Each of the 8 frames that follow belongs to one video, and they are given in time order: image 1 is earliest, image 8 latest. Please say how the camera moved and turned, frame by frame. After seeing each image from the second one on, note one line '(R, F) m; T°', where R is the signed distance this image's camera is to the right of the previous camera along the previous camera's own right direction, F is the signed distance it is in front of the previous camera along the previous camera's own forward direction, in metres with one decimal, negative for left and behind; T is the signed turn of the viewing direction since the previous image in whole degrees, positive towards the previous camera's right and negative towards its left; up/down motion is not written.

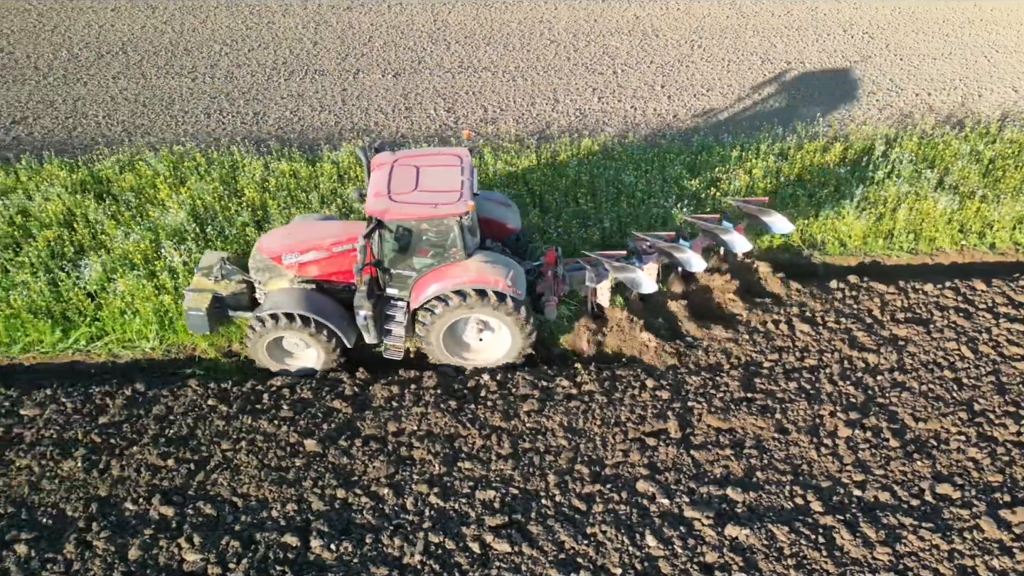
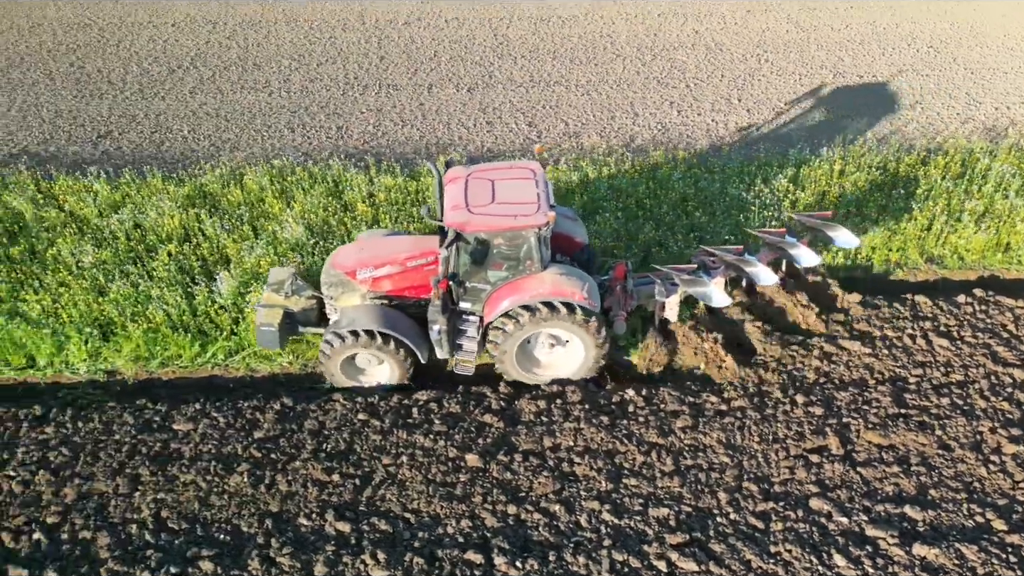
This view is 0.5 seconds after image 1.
(-1.3, 0.0) m; 0°
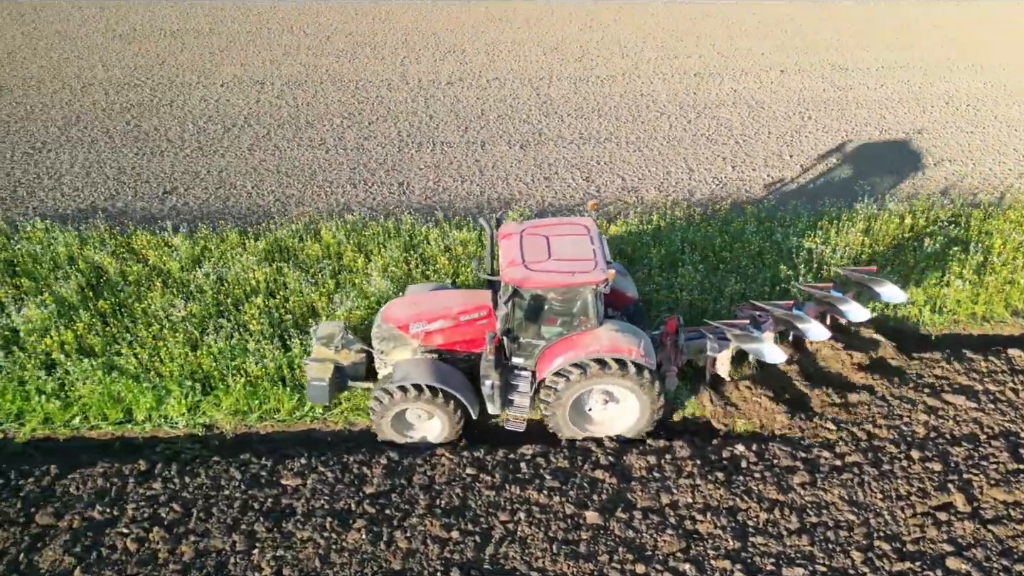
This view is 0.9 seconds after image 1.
(-1.0, 0.0) m; 0°
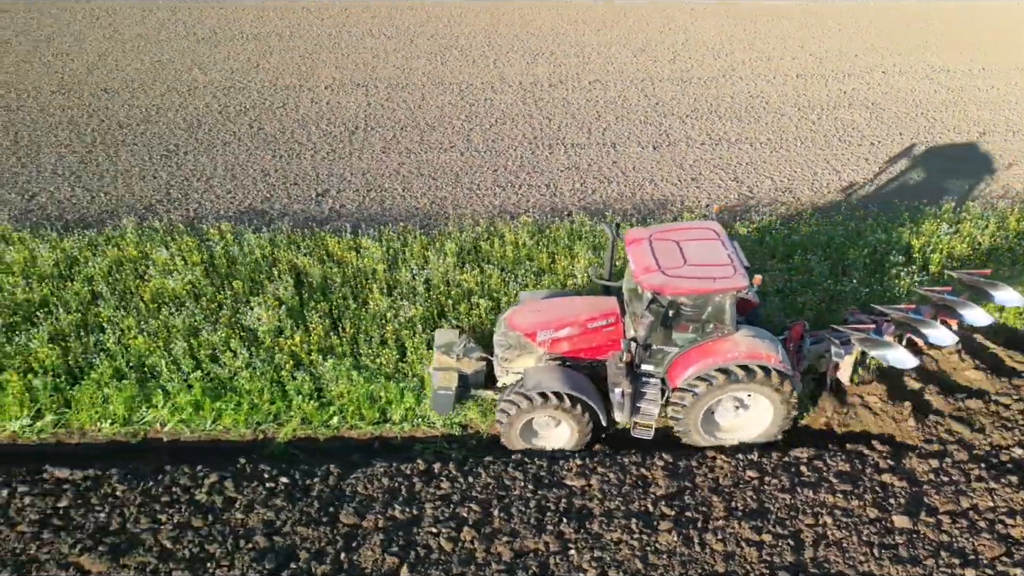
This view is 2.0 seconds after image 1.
(-2.4, 0.0) m; -1°
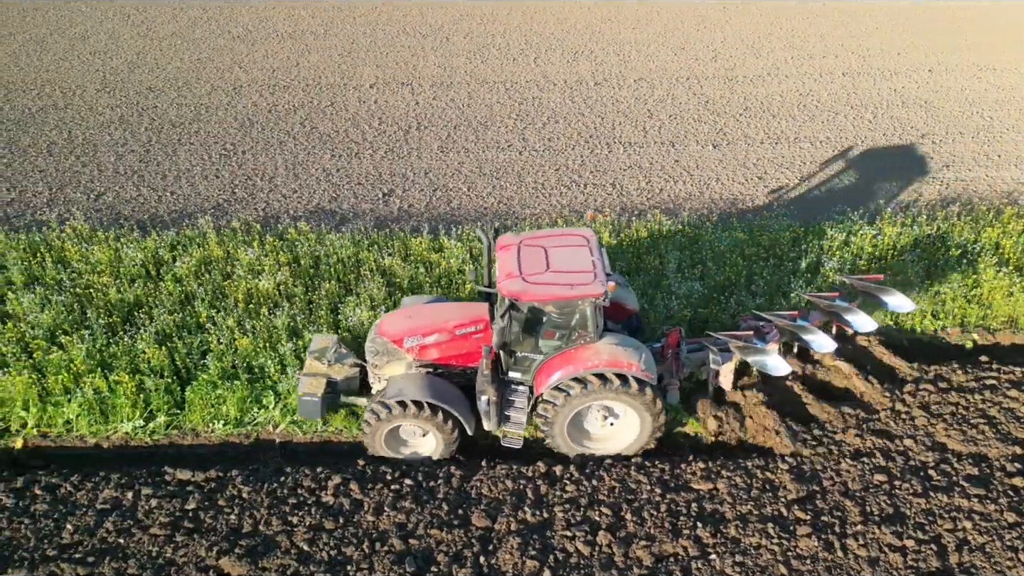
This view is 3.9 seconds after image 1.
(-1.1, +0.1) m; 0°
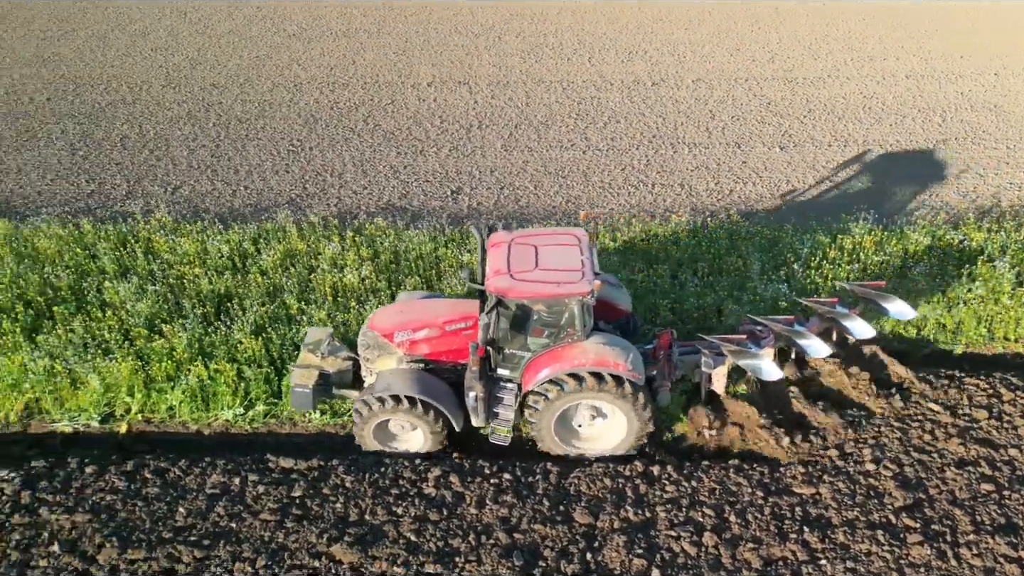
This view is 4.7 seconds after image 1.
(-0.7, 0.0) m; -2°
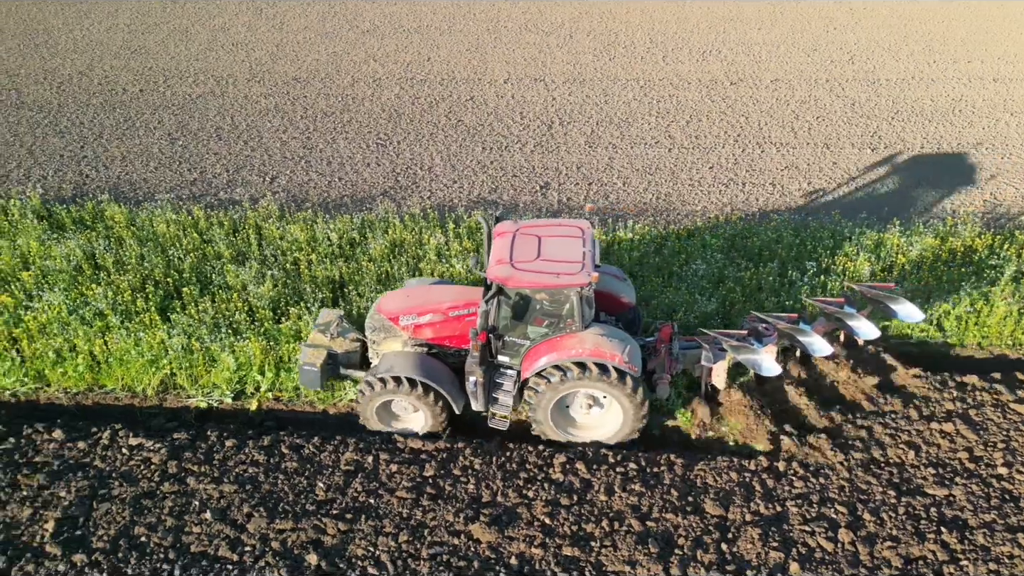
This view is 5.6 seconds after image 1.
(-0.8, -0.1) m; -3°
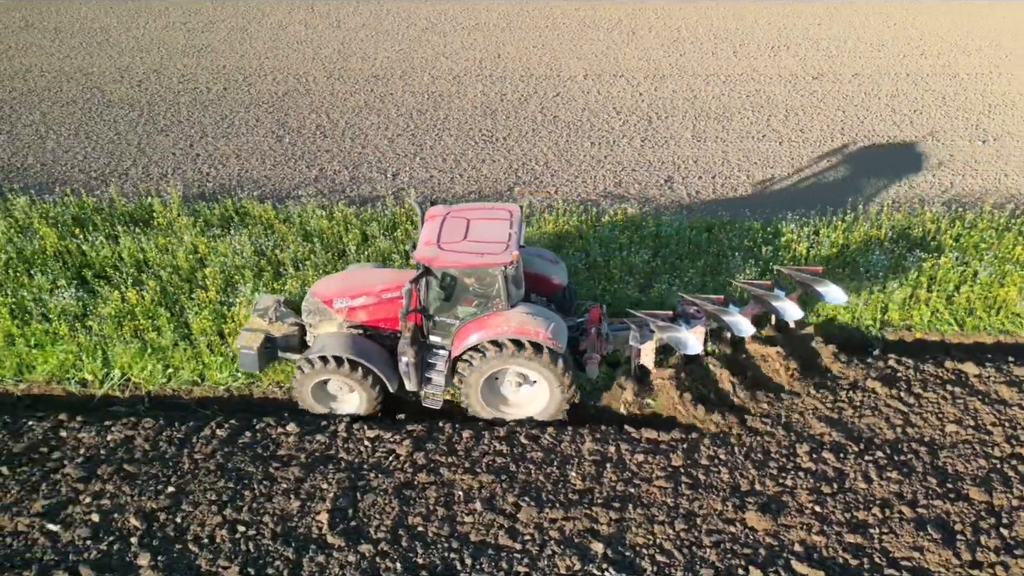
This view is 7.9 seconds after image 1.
(-2.2, 0.0) m; 0°
